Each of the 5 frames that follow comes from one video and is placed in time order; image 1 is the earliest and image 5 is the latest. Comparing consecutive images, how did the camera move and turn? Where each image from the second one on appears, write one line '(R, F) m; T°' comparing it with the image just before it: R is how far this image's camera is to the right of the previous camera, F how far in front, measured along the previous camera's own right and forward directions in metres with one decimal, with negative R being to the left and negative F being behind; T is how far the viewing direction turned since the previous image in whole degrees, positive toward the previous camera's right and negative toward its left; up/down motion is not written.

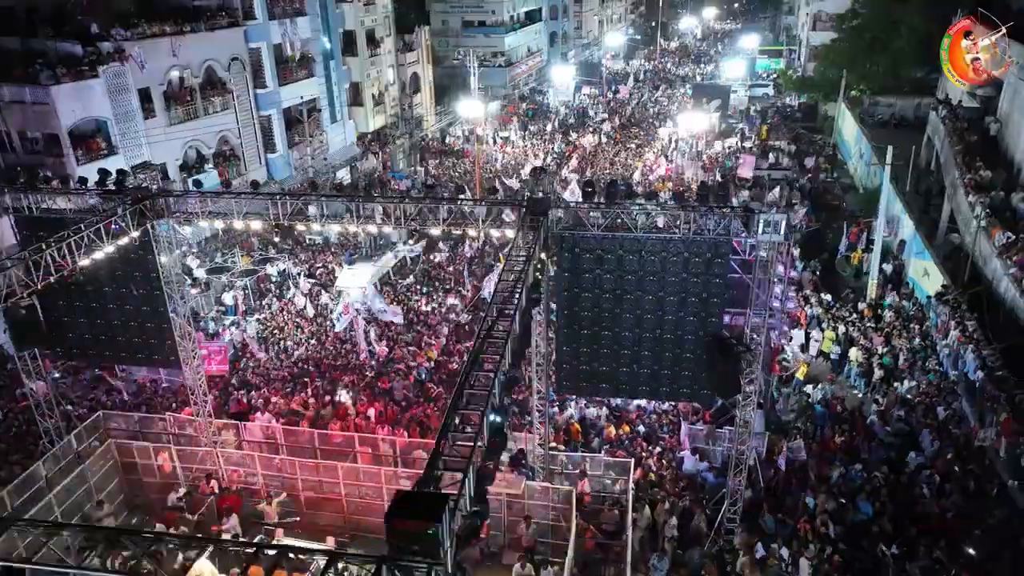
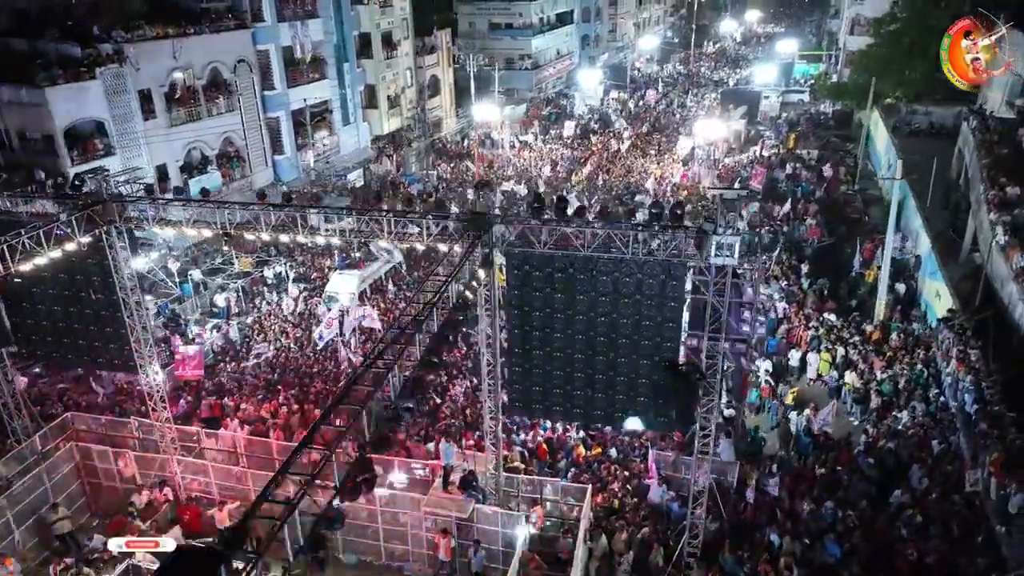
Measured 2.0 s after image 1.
(+1.4, +0.5) m; -3°
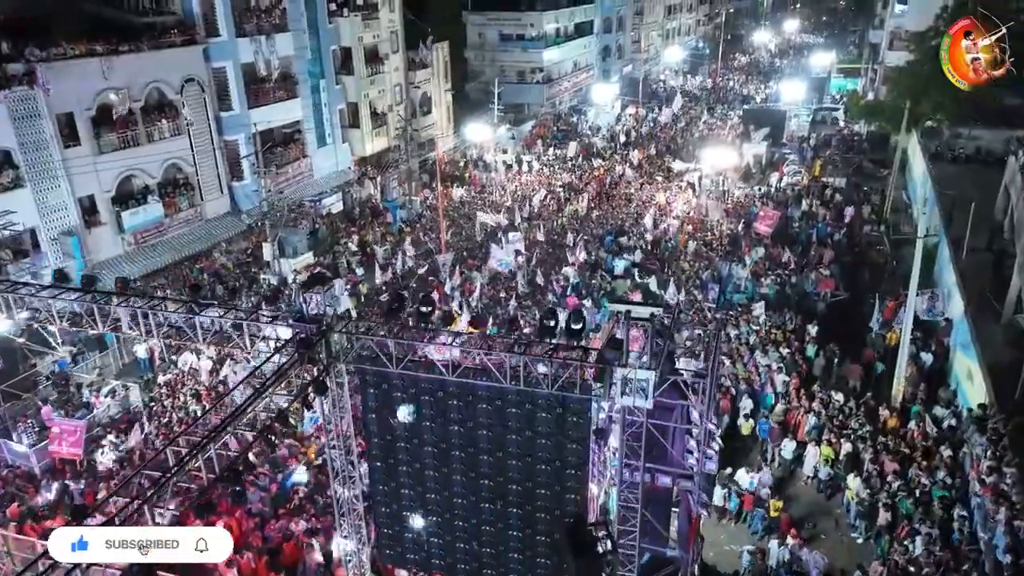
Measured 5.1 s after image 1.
(+2.0, +2.7) m; -3°
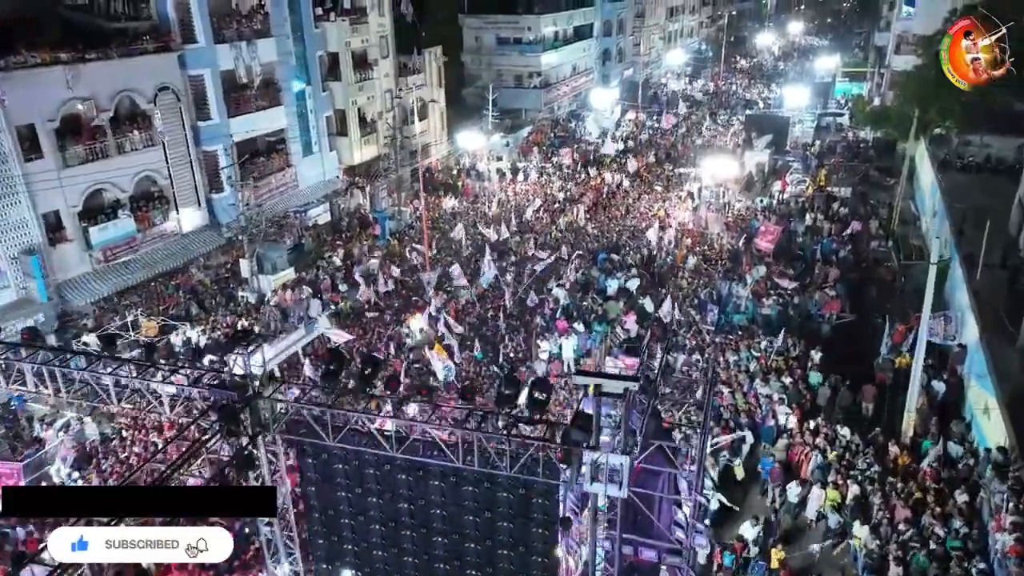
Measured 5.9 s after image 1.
(+0.4, +1.0) m; 0°
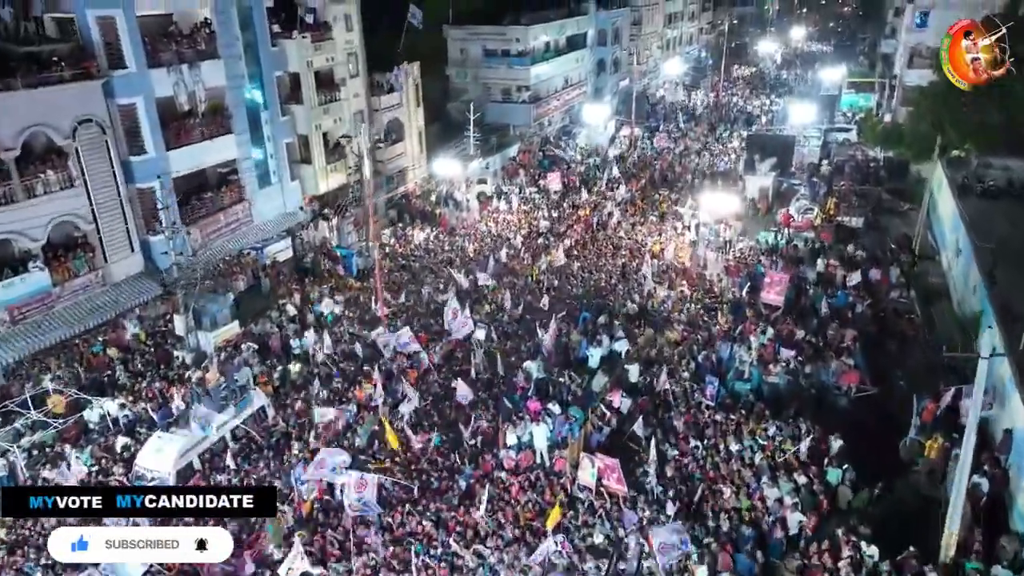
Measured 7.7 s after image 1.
(+0.8, +2.6) m; 0°
